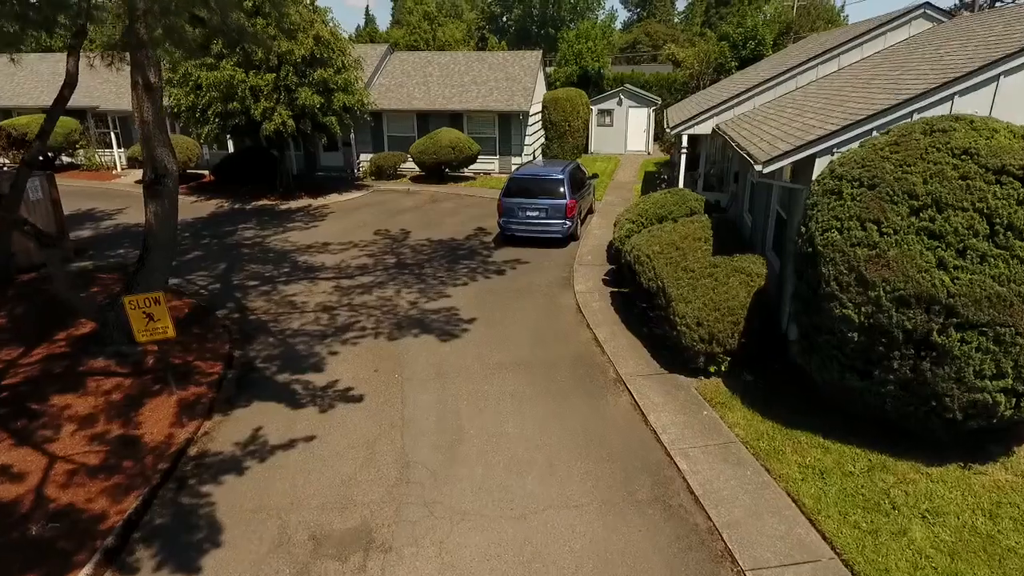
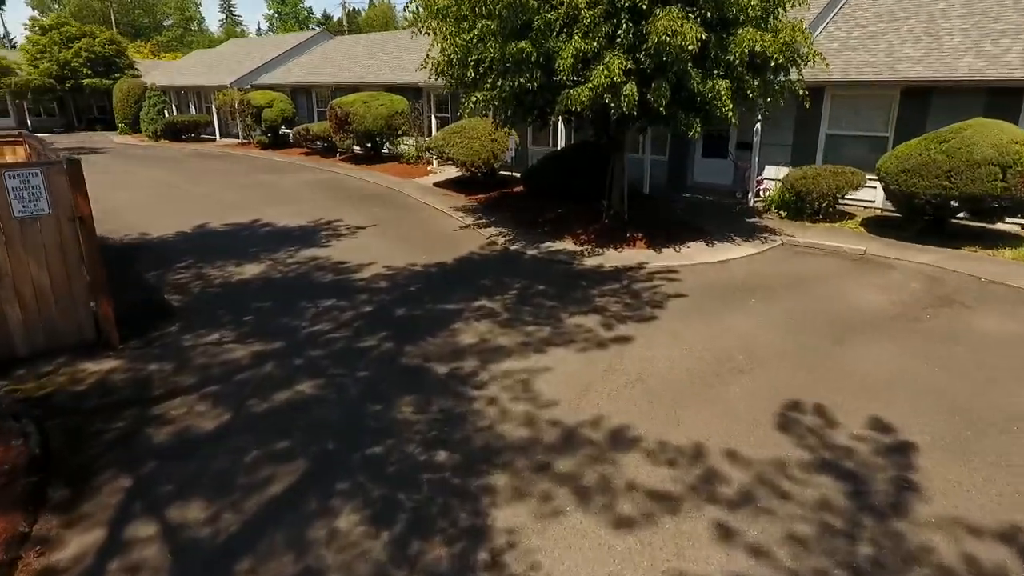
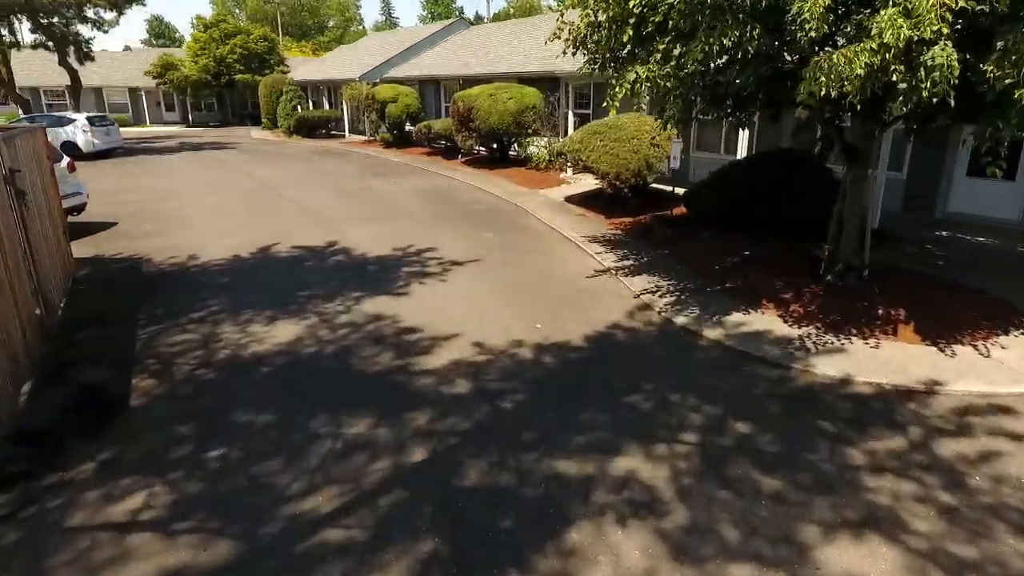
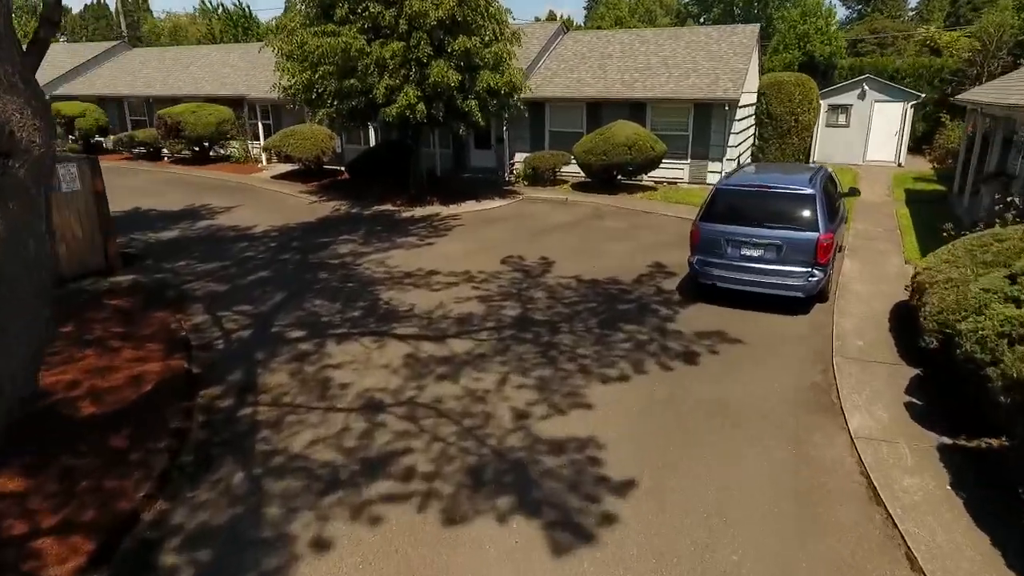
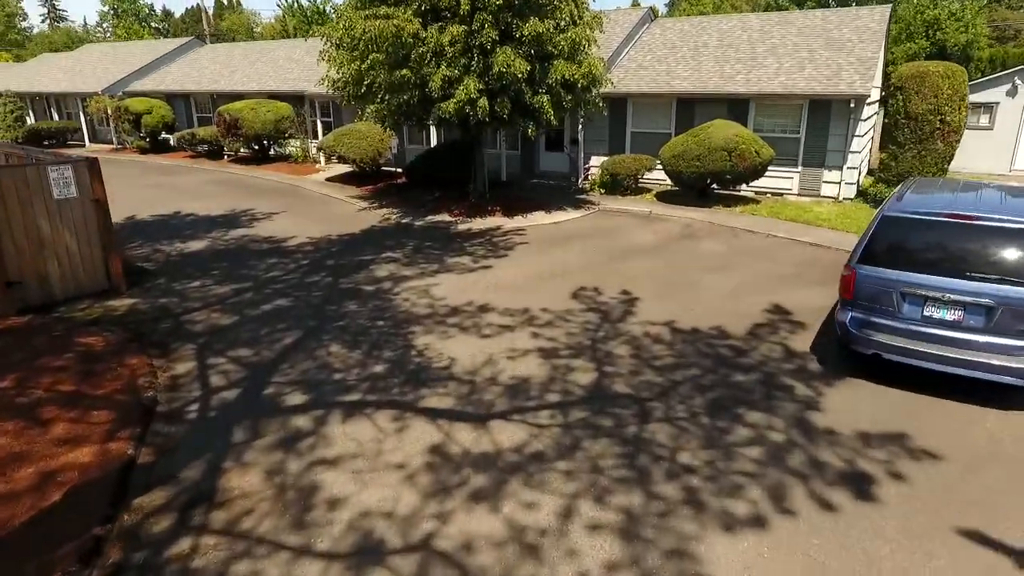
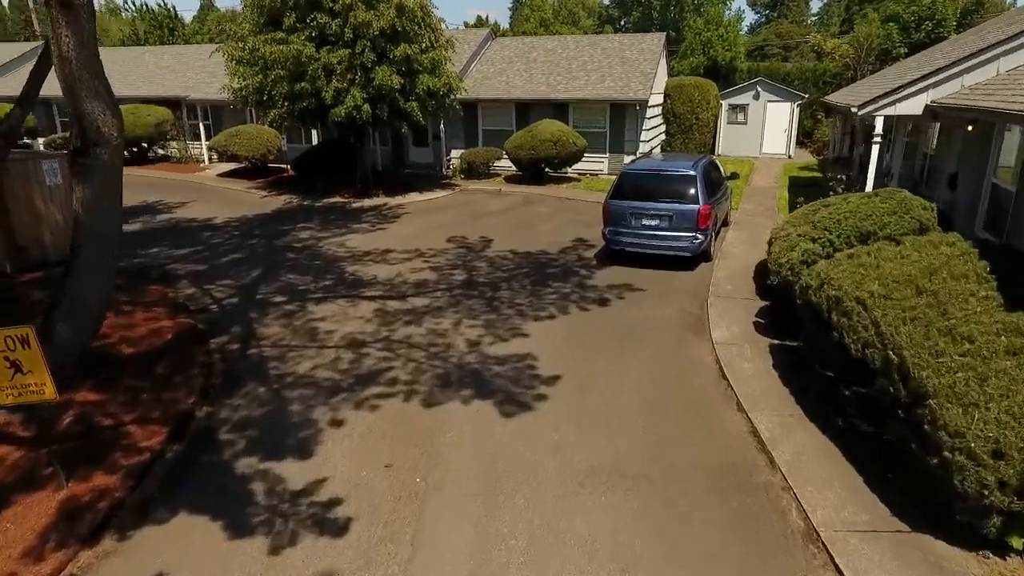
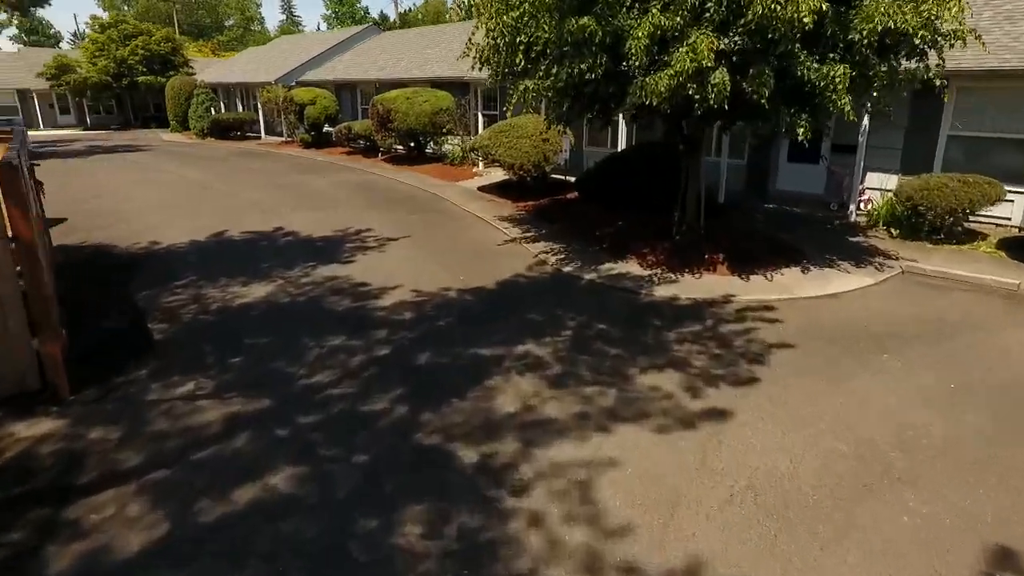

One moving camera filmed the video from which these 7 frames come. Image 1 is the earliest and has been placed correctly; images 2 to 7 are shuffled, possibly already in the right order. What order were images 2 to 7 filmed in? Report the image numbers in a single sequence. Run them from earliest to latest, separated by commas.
6, 4, 5, 2, 7, 3
